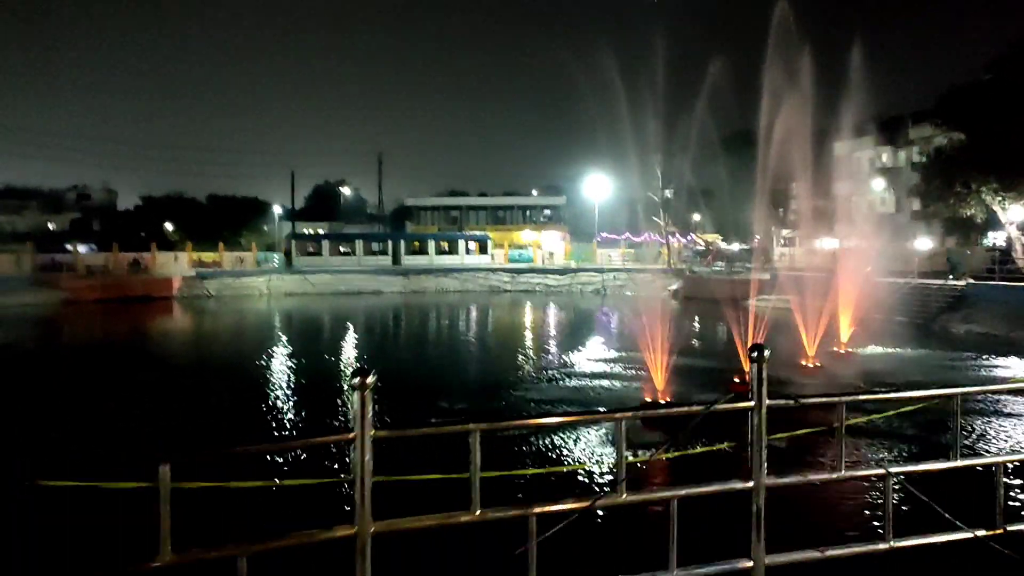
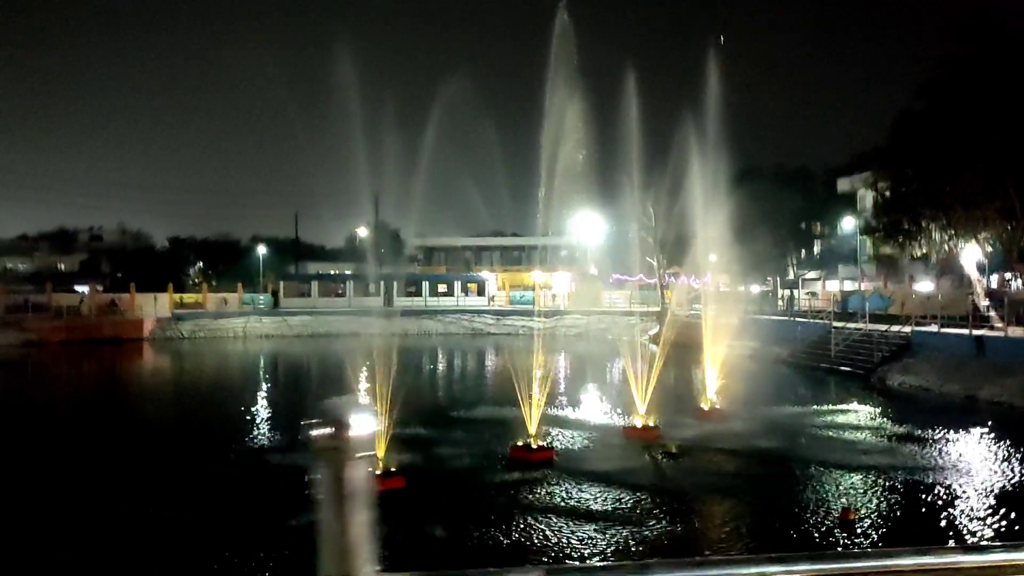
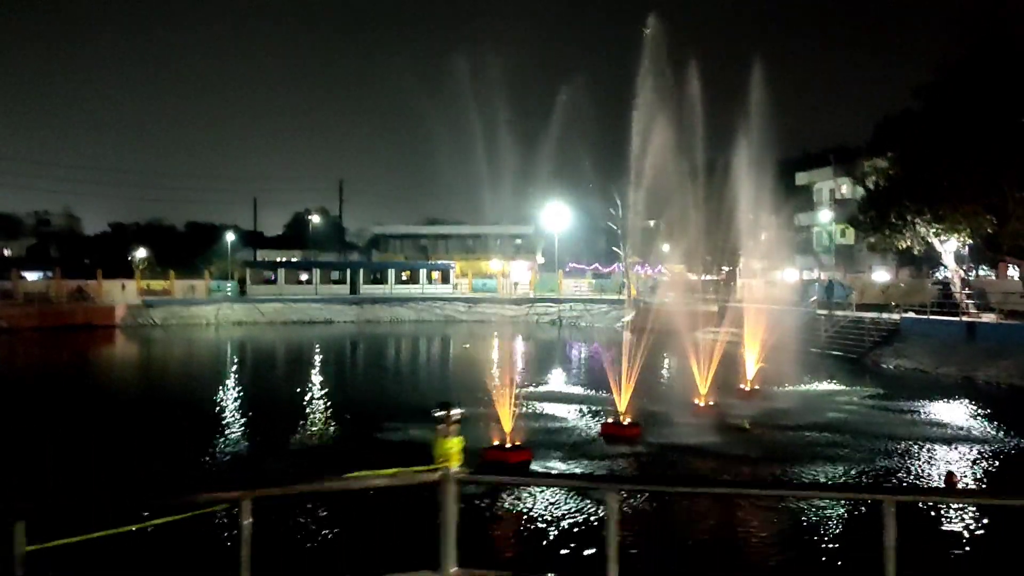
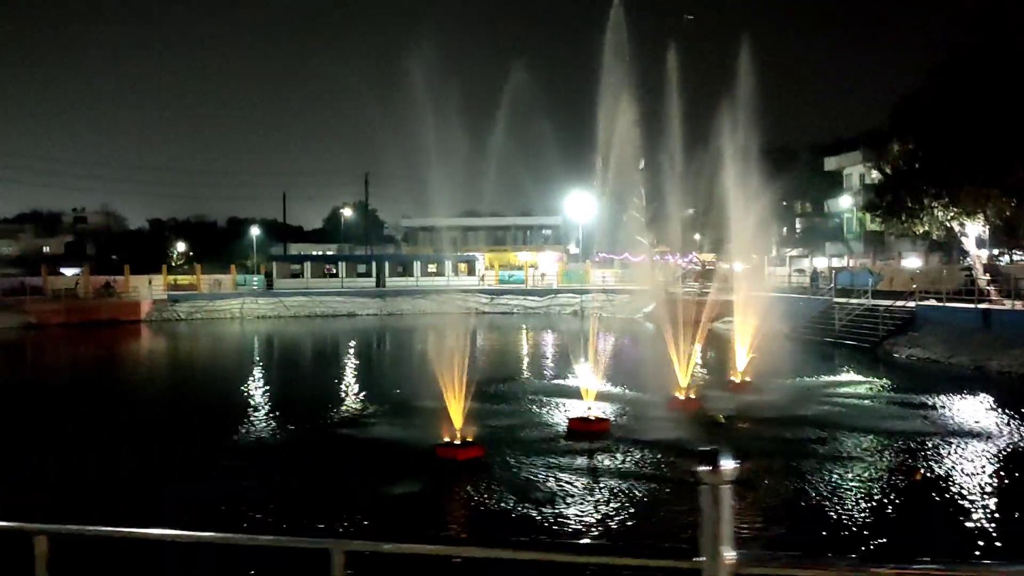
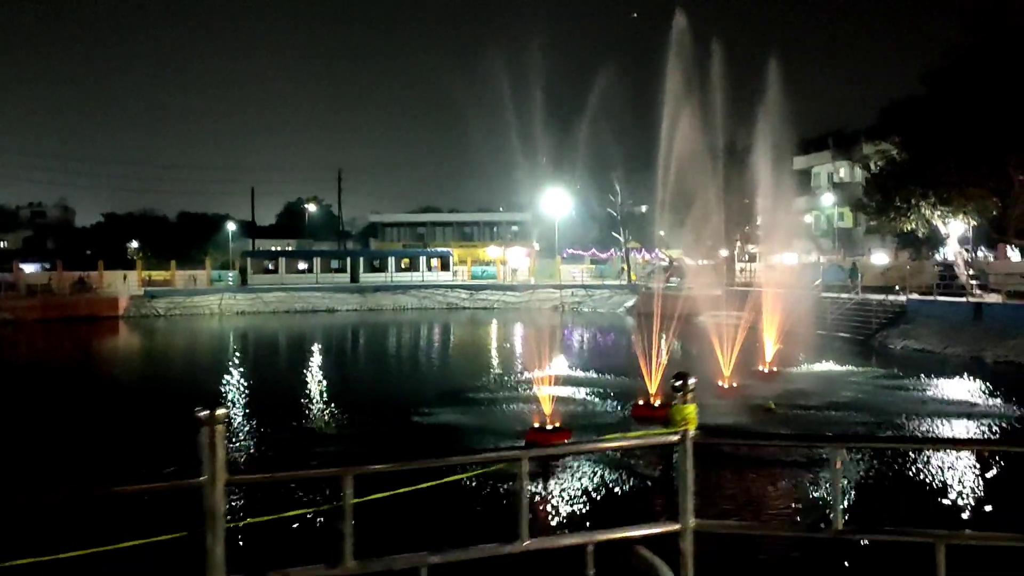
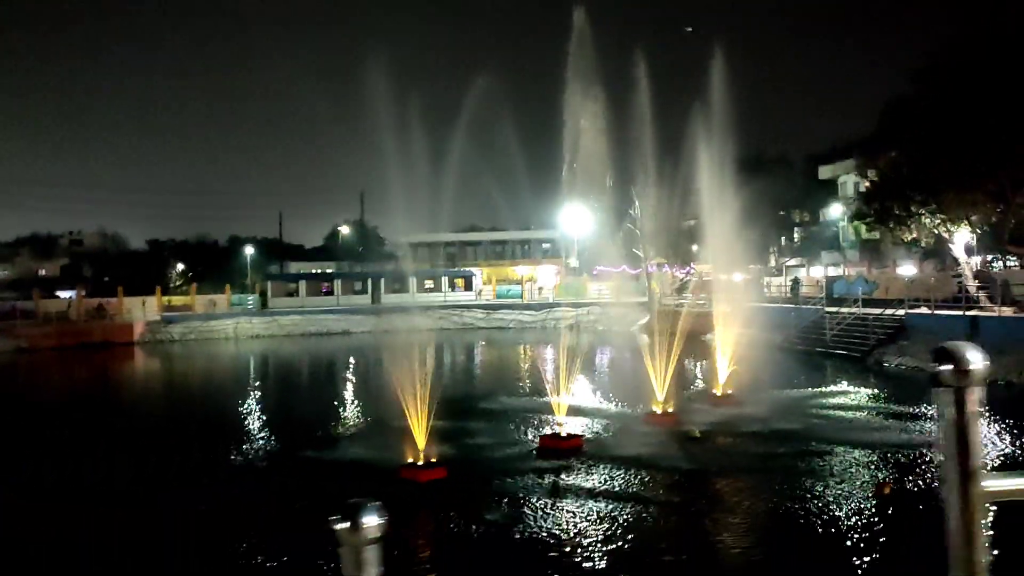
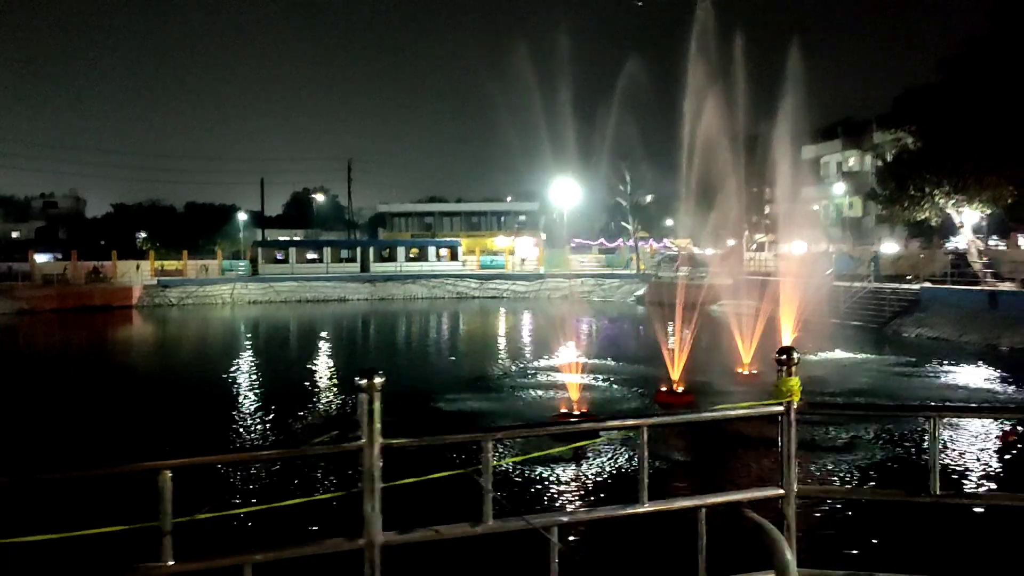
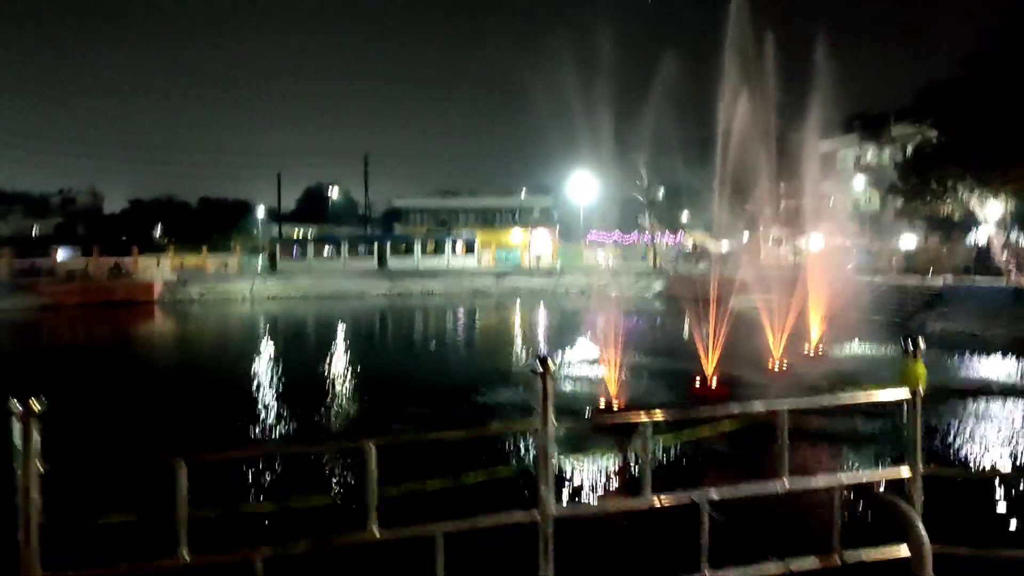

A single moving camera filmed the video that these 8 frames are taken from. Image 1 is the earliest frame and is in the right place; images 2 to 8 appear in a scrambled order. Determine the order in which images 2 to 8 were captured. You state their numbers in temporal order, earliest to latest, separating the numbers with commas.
8, 7, 5, 3, 4, 6, 2
